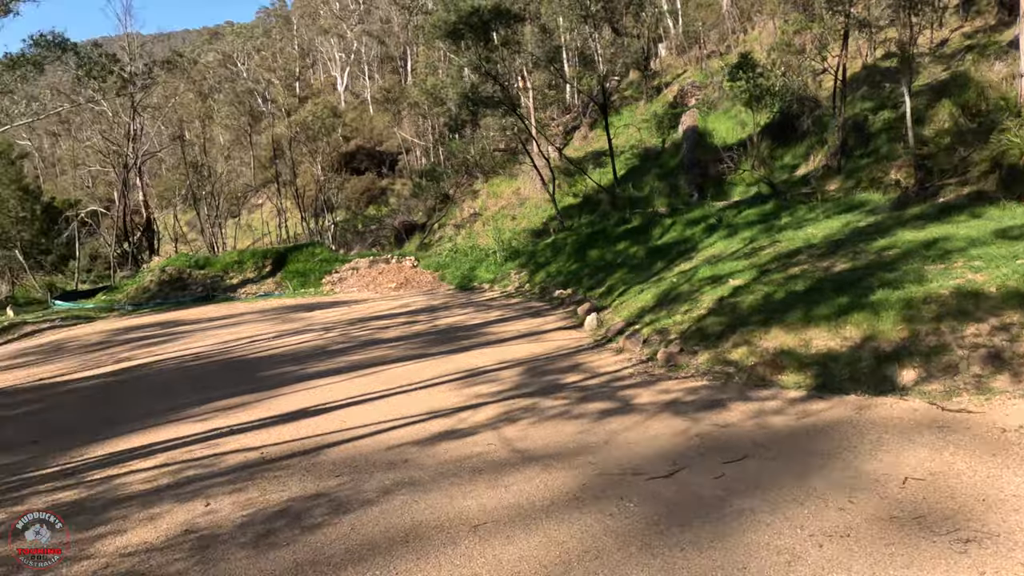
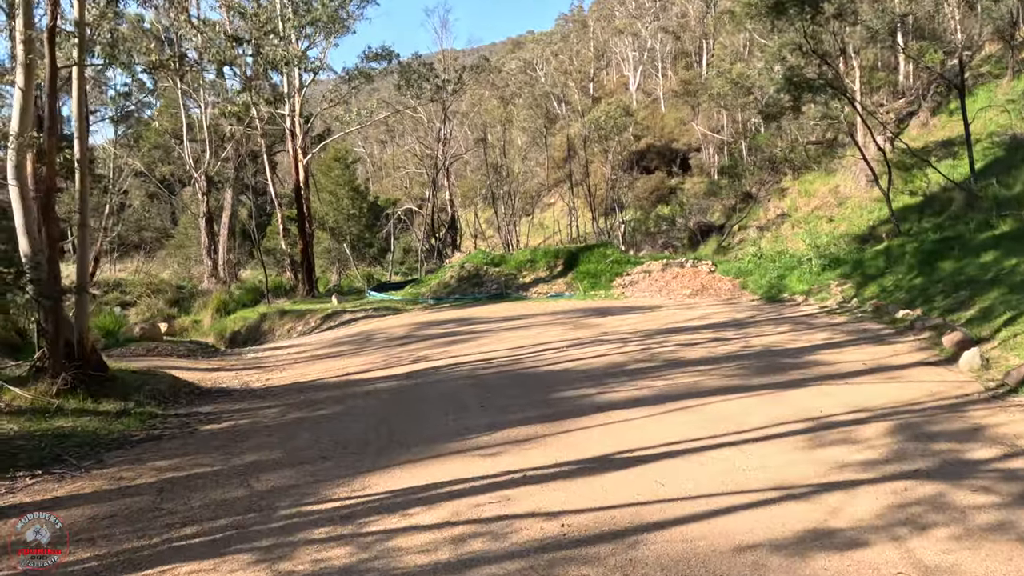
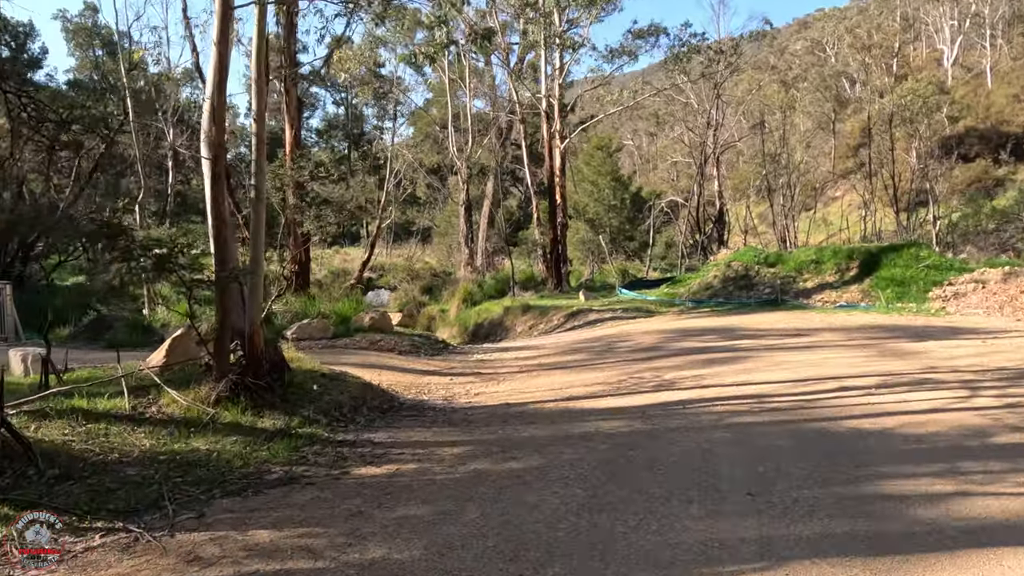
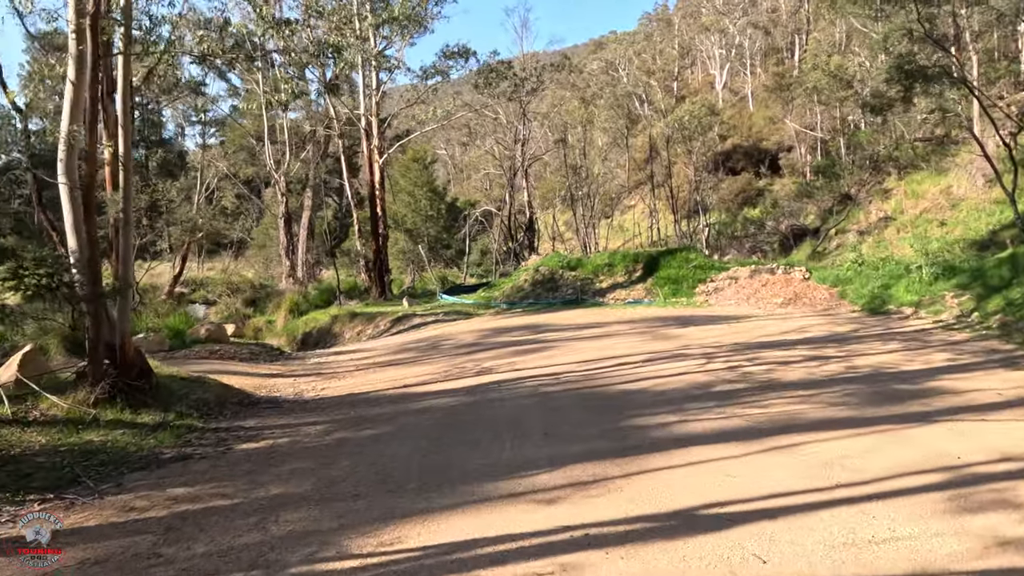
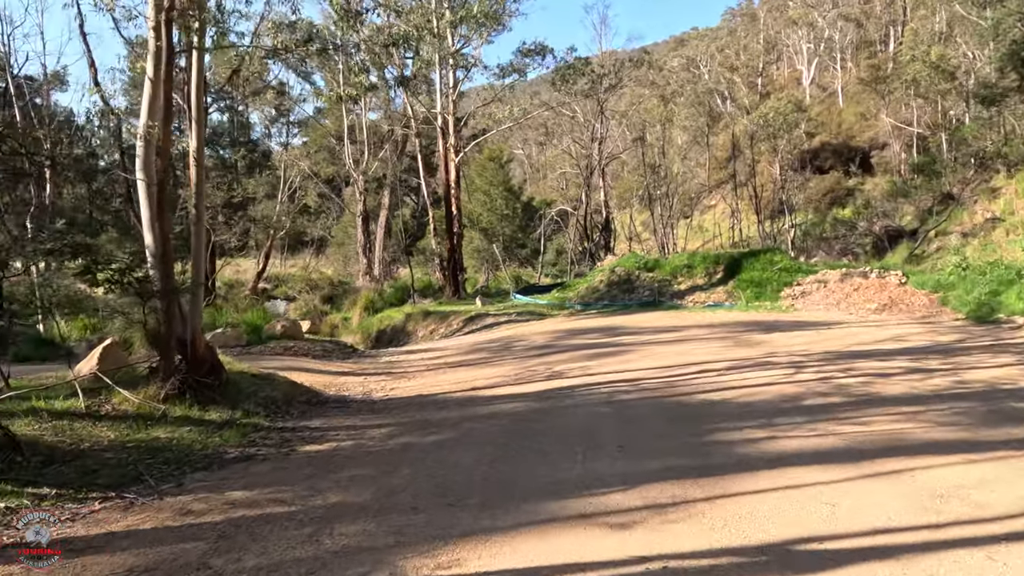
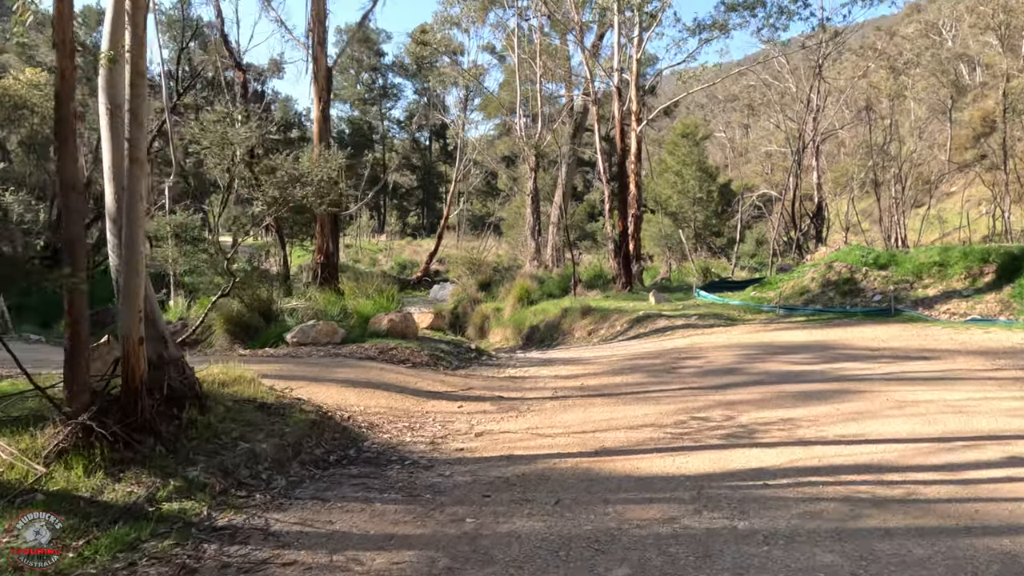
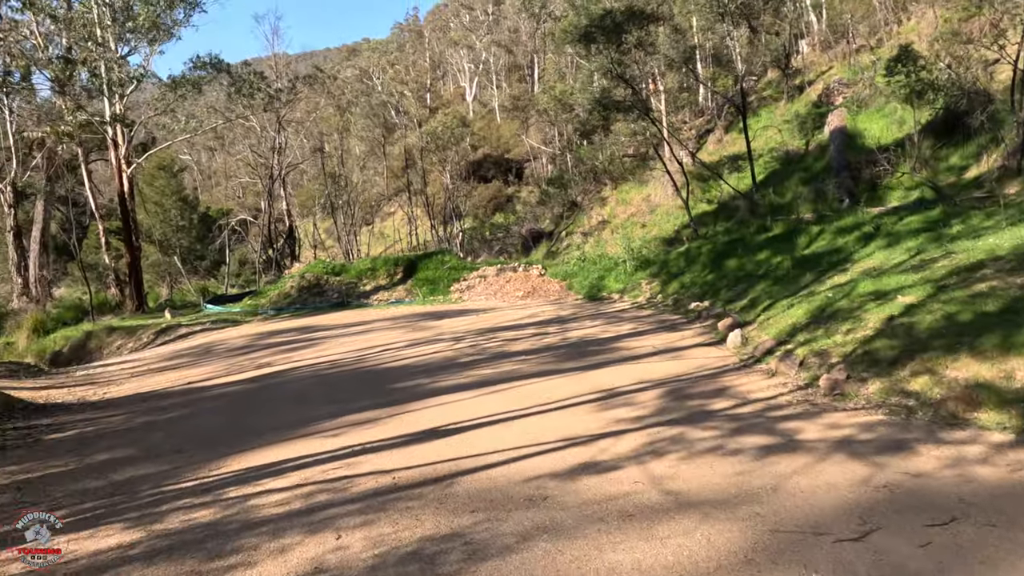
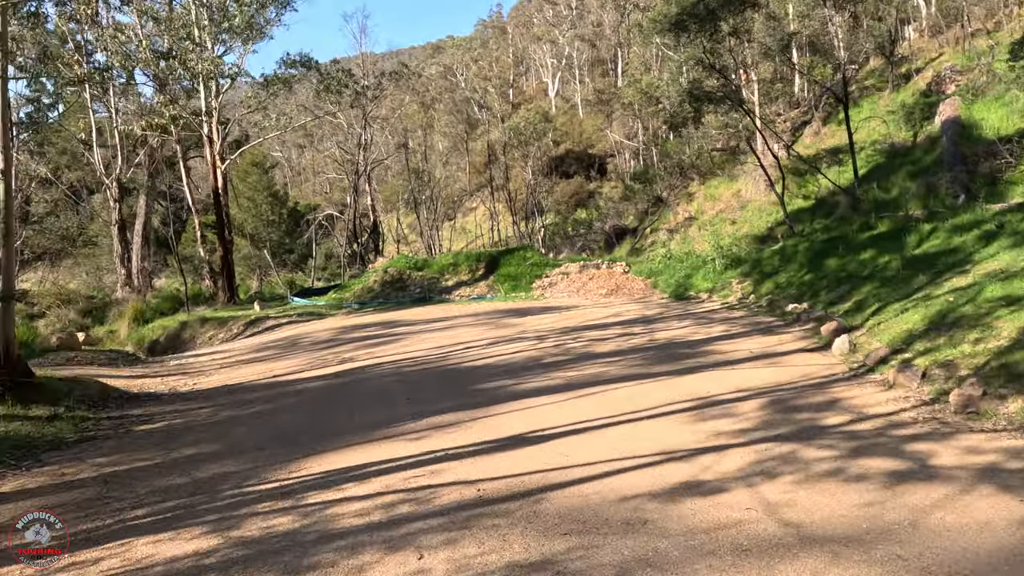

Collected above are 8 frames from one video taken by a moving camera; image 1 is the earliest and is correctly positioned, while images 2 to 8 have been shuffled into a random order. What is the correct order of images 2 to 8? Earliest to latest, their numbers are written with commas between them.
7, 8, 2, 4, 5, 3, 6
